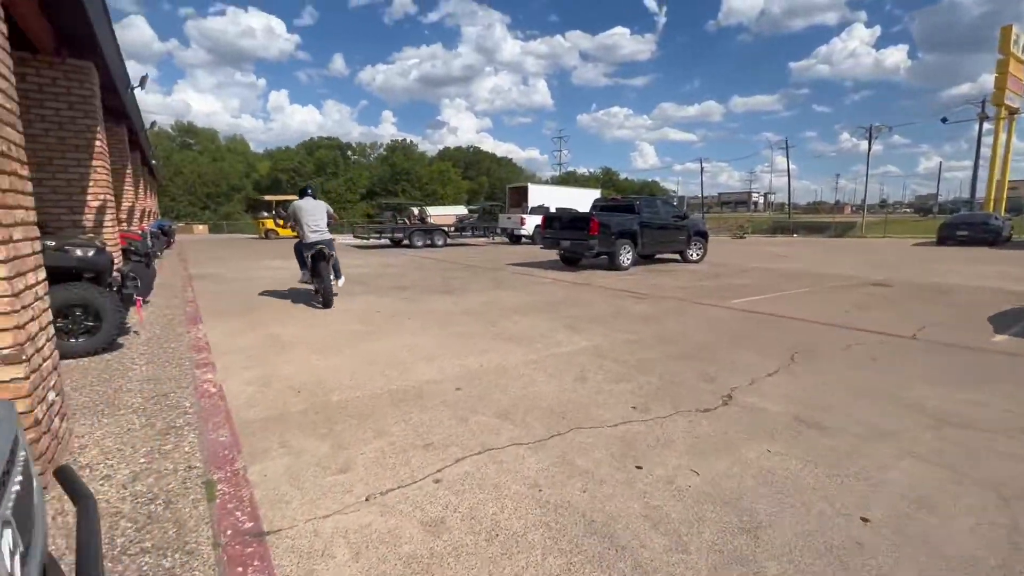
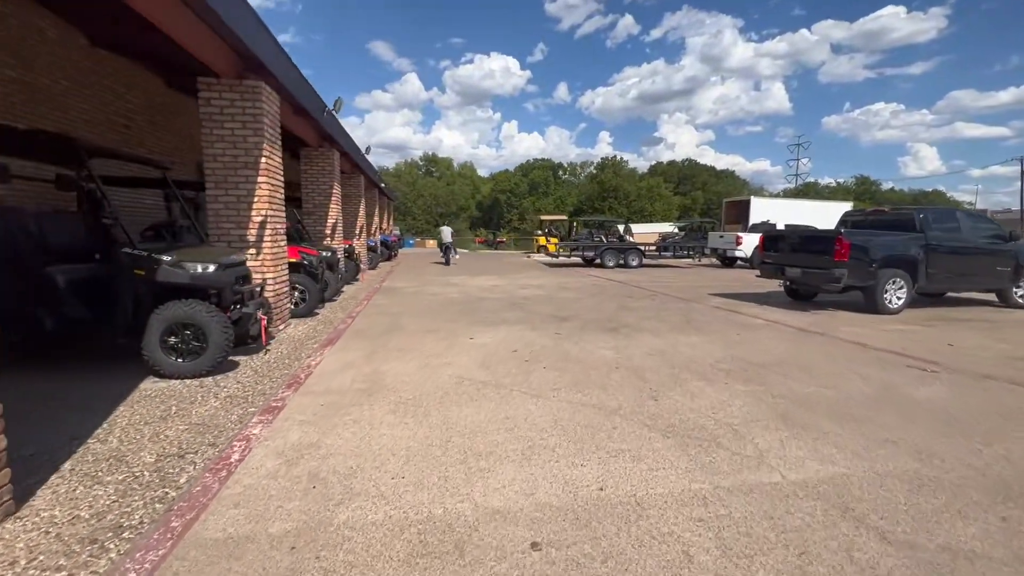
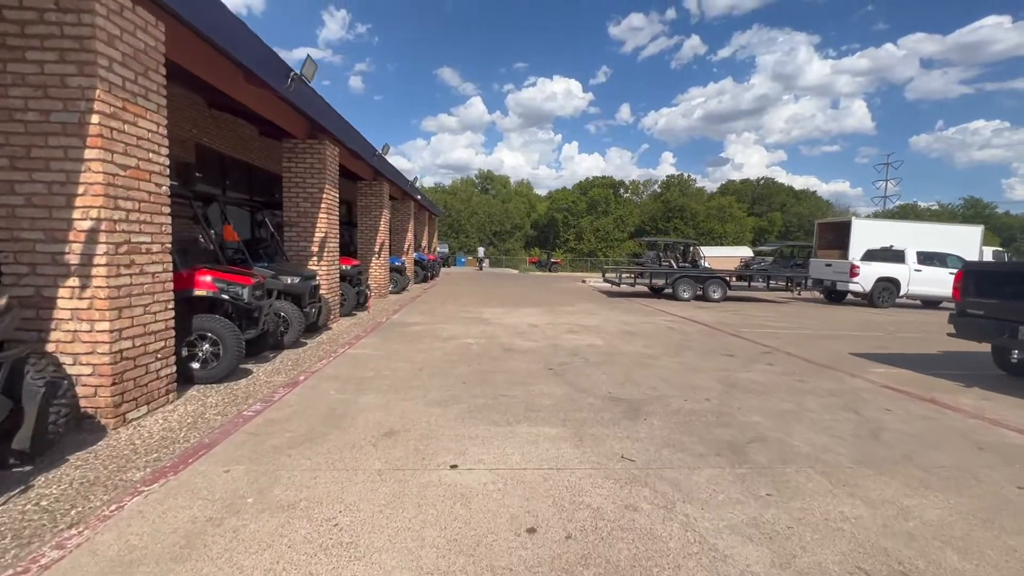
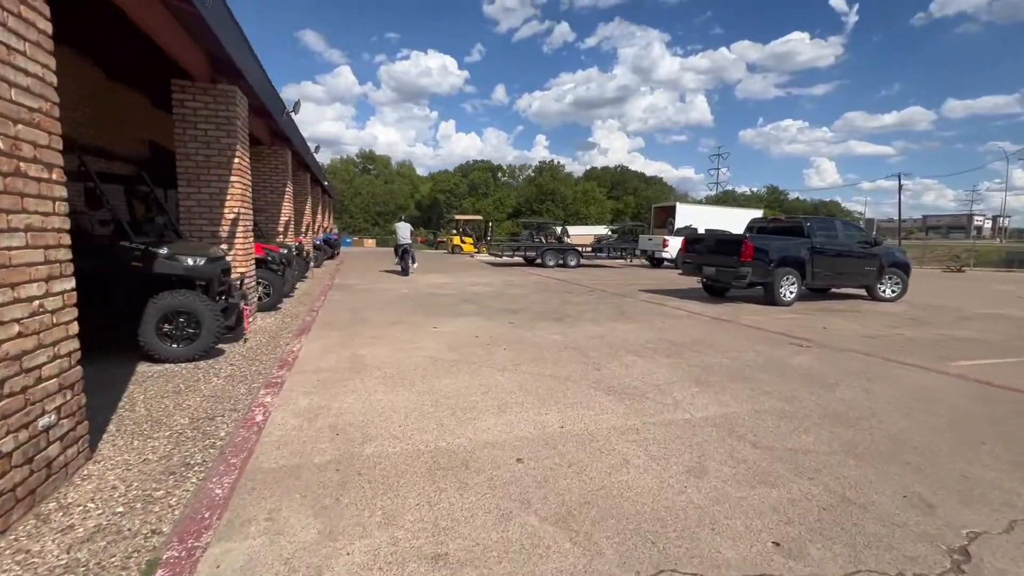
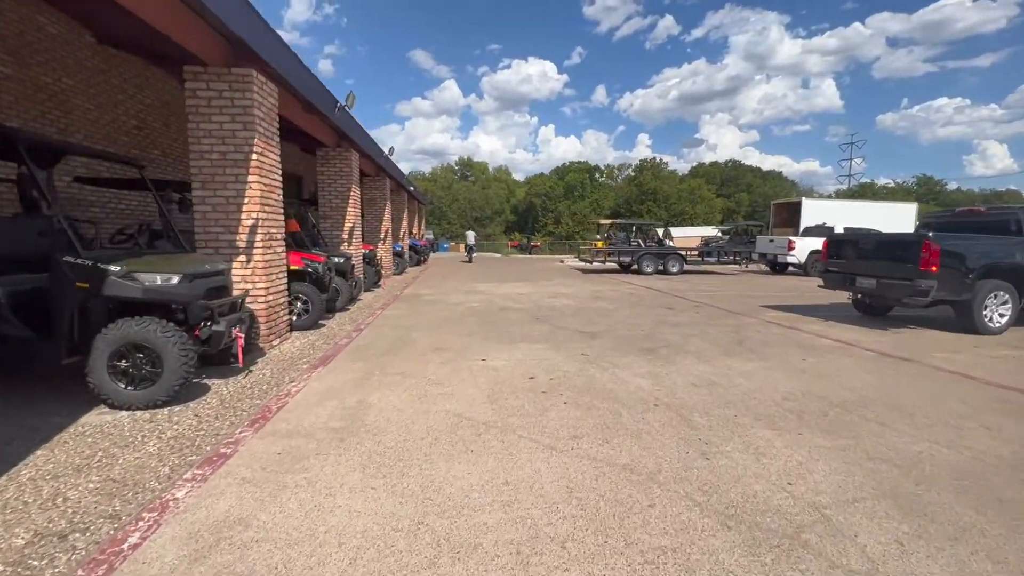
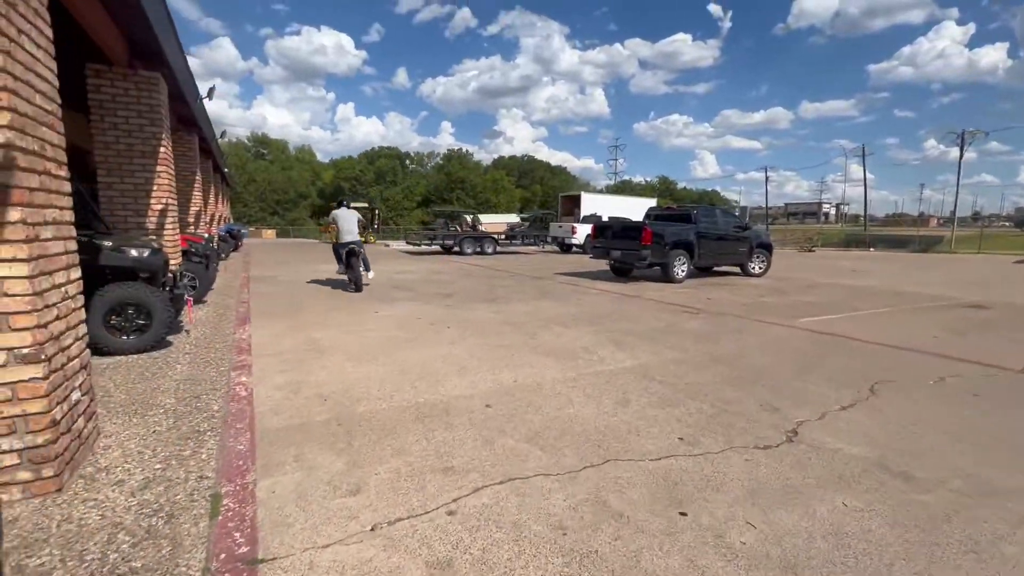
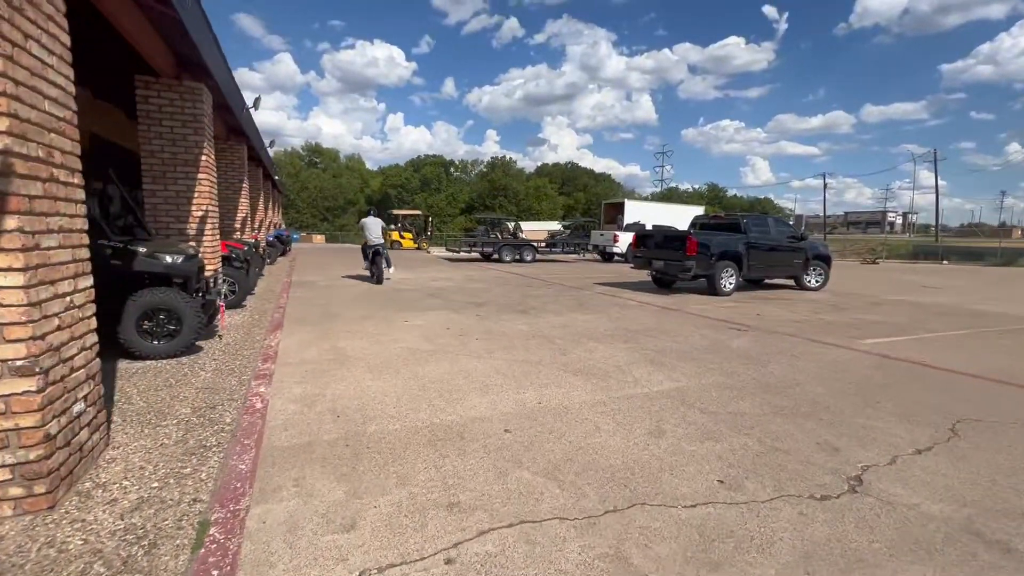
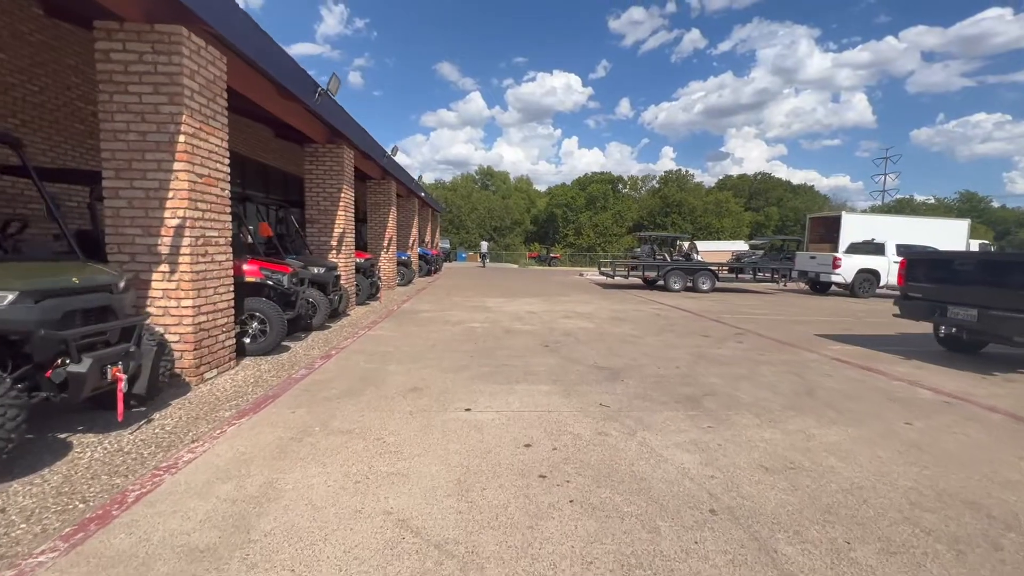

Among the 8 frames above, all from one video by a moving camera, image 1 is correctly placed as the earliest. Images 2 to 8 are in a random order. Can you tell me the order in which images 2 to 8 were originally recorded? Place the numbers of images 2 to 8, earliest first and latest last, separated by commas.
6, 7, 4, 2, 5, 8, 3
